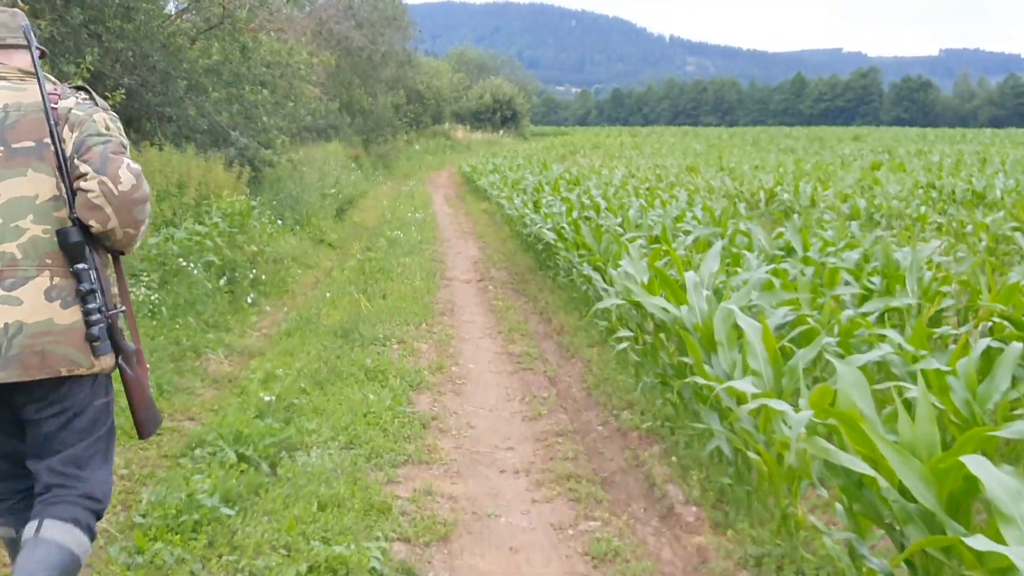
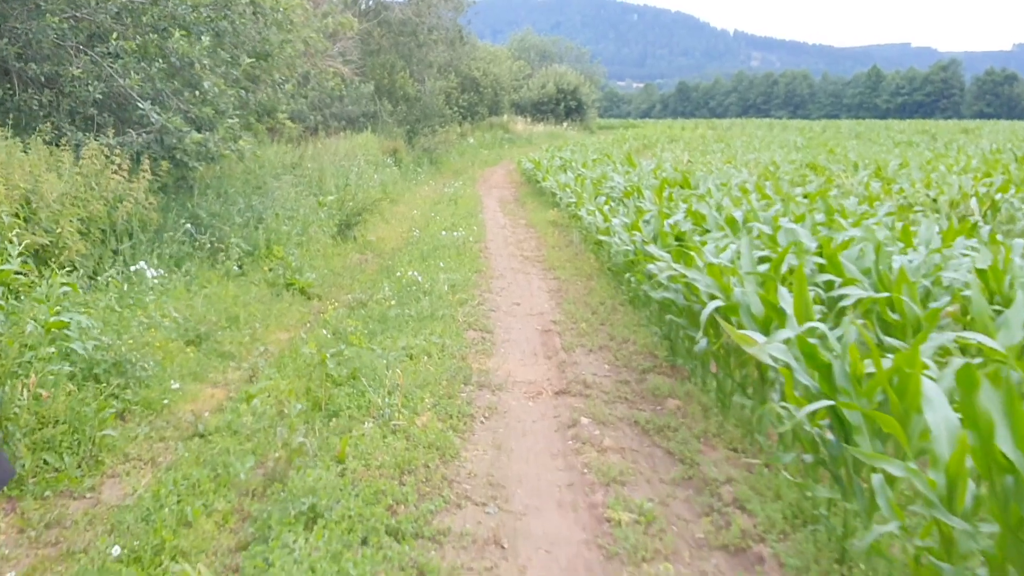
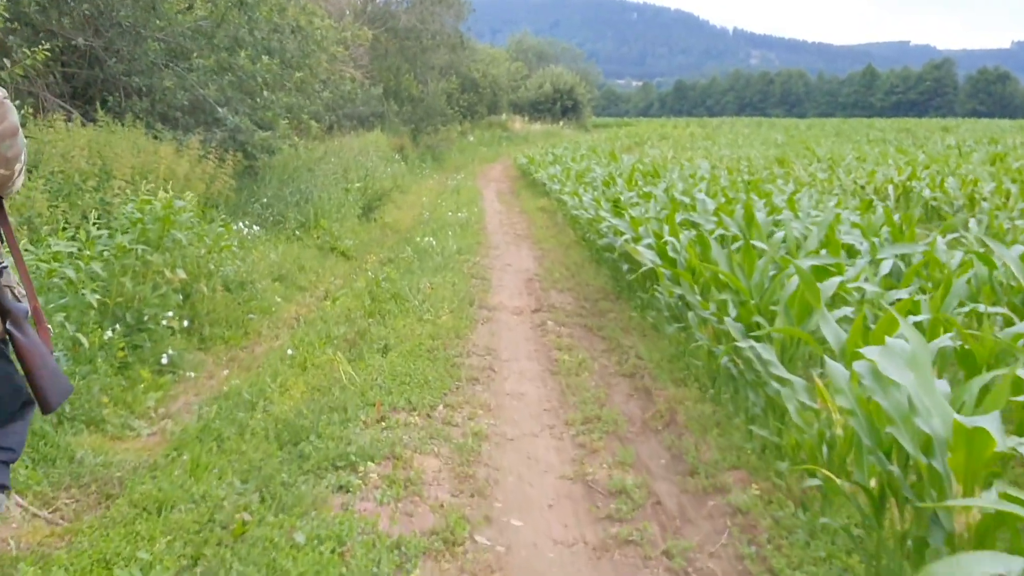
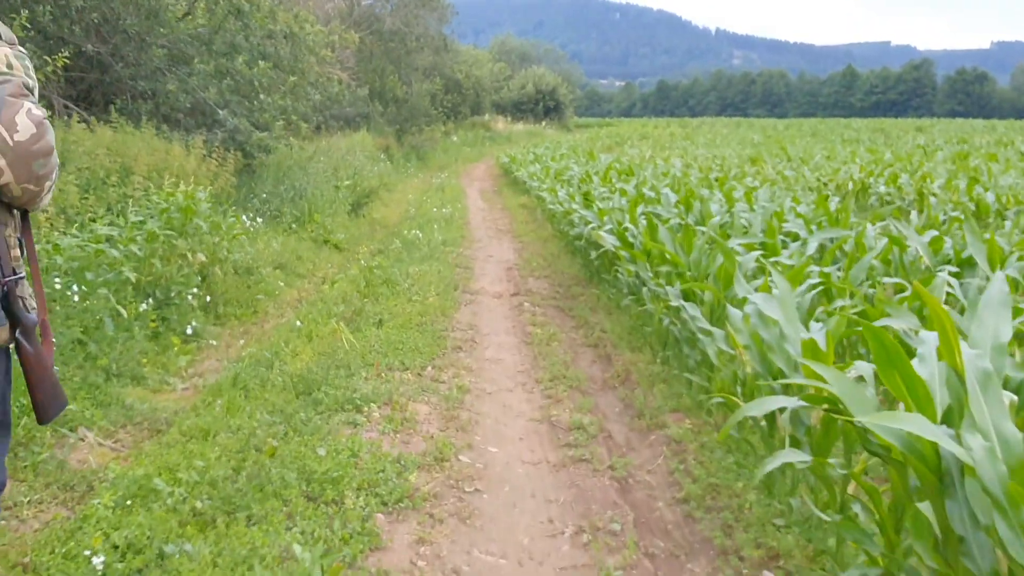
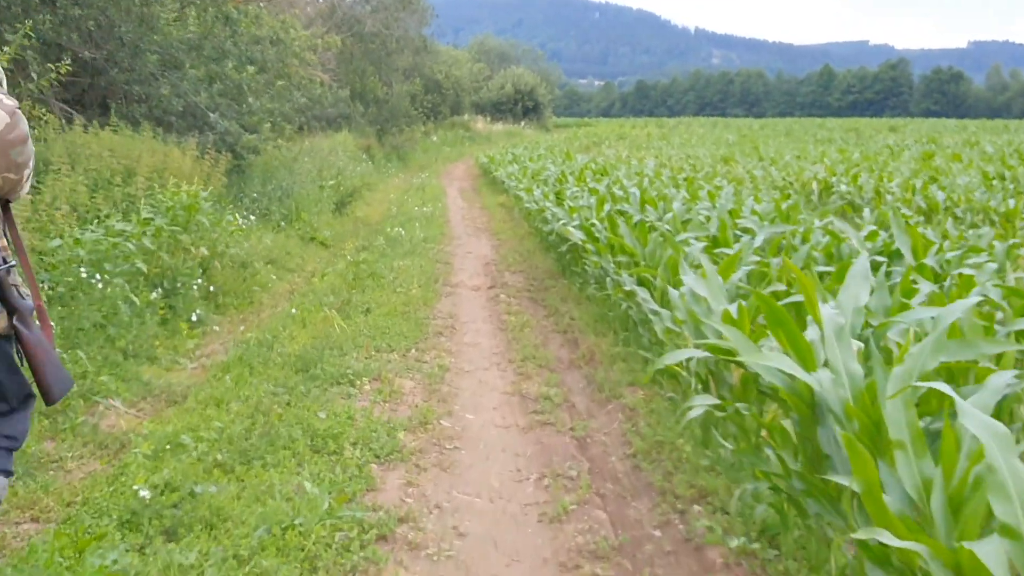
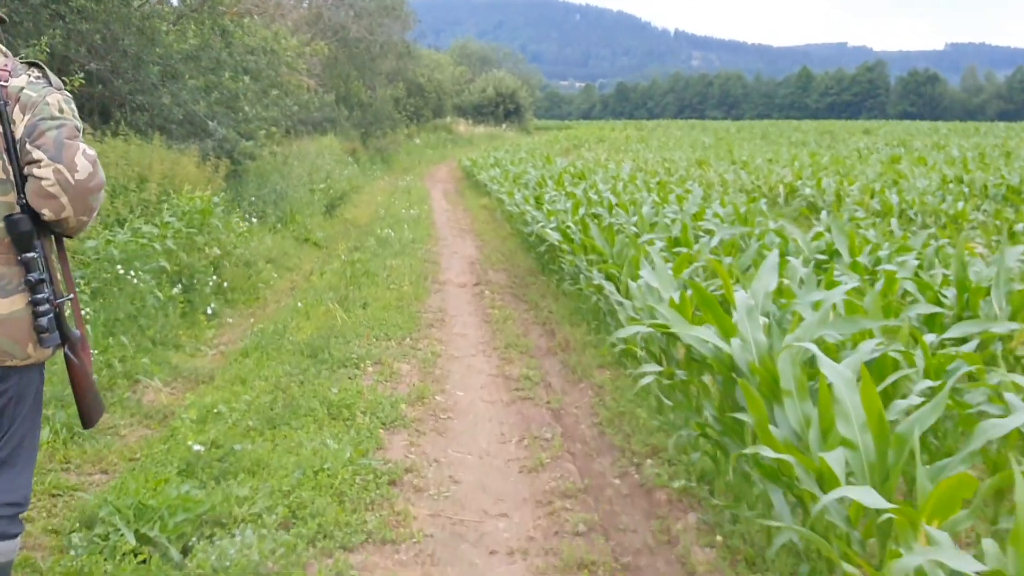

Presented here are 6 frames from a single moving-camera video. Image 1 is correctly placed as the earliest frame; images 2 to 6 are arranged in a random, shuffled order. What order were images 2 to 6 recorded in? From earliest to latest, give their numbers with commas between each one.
6, 5, 4, 3, 2
